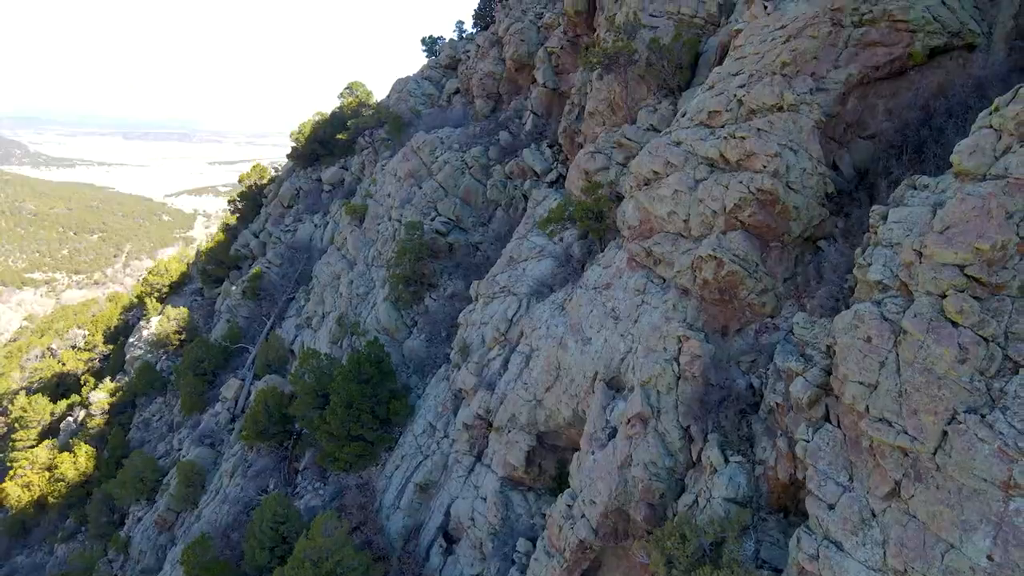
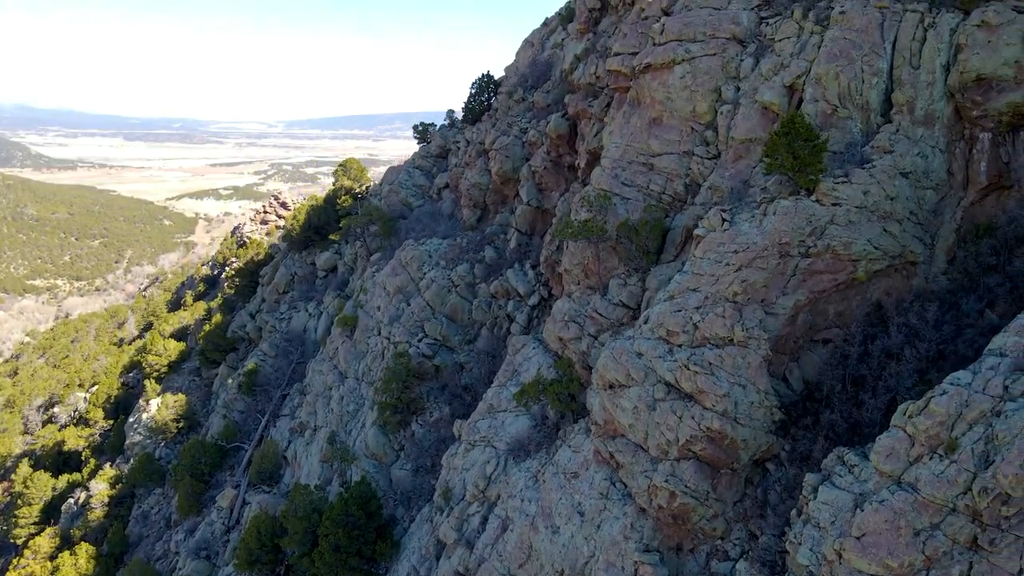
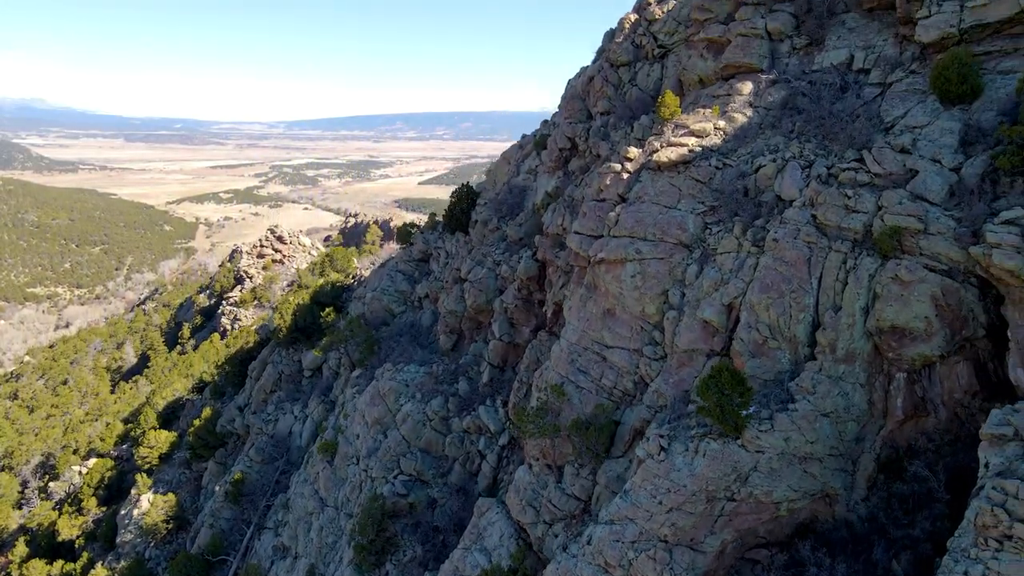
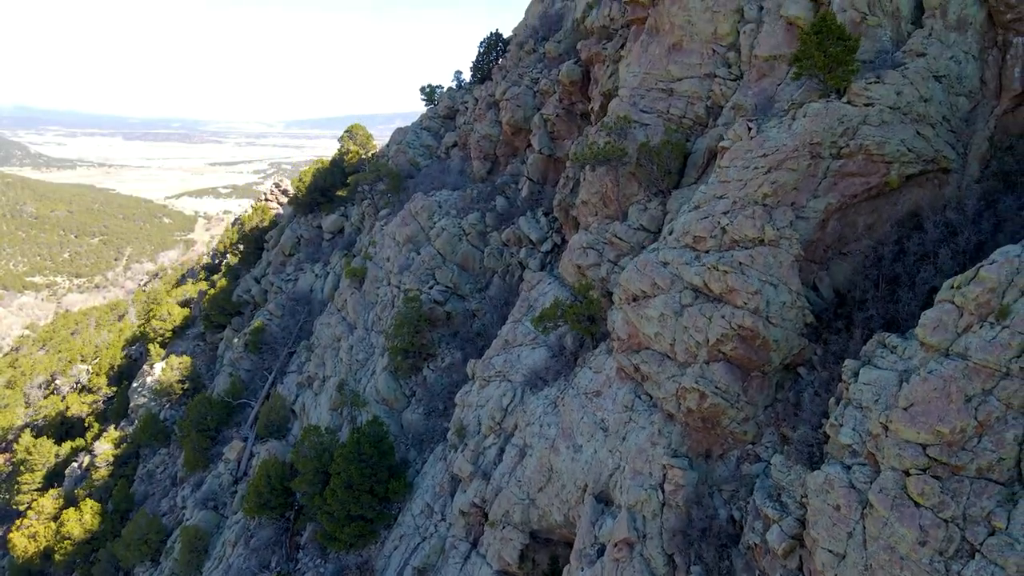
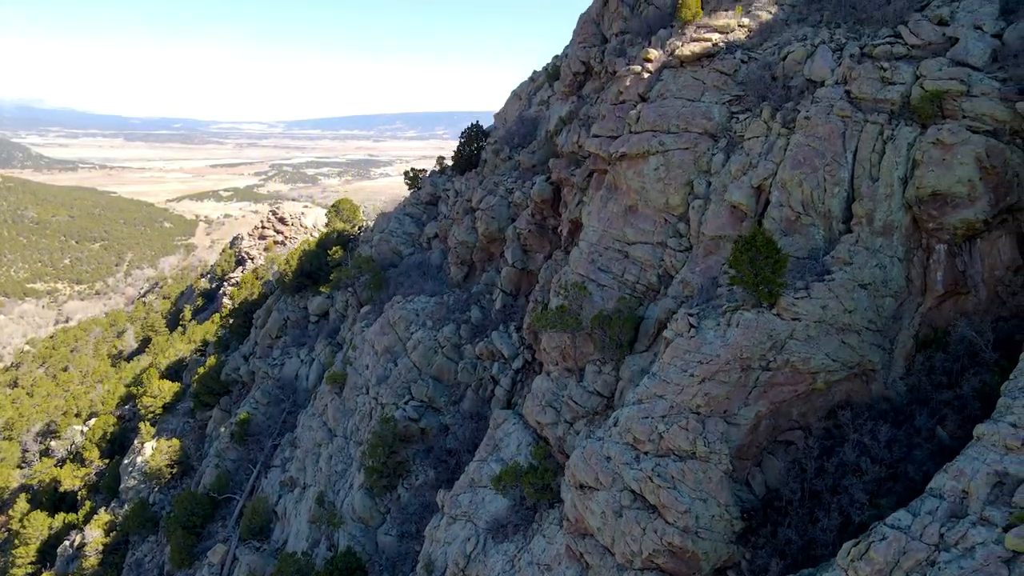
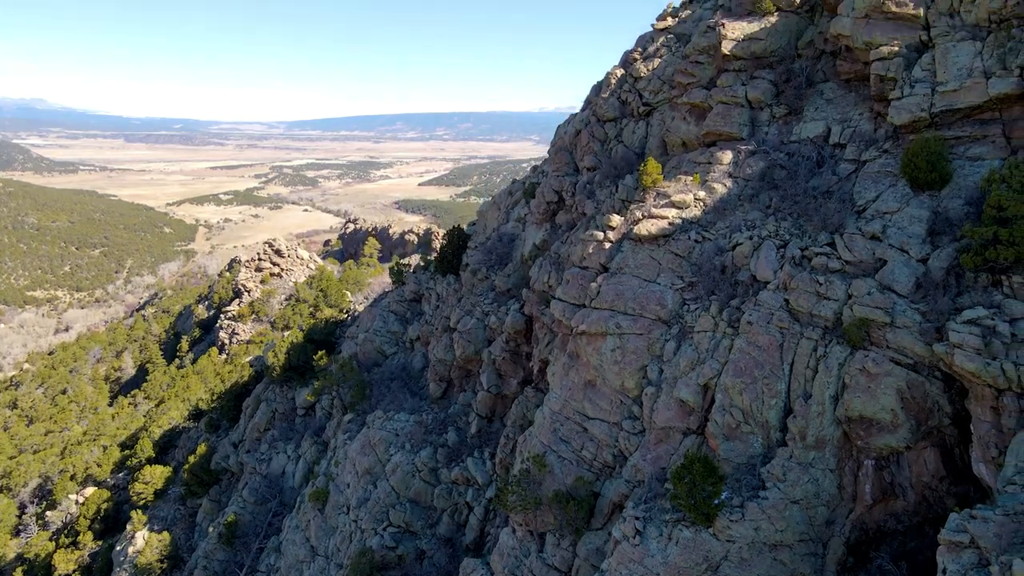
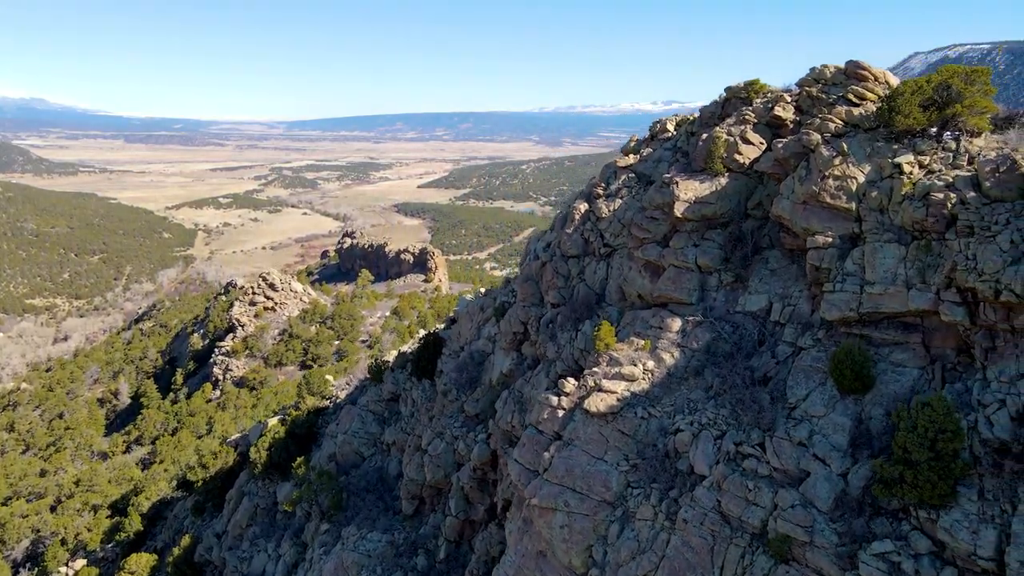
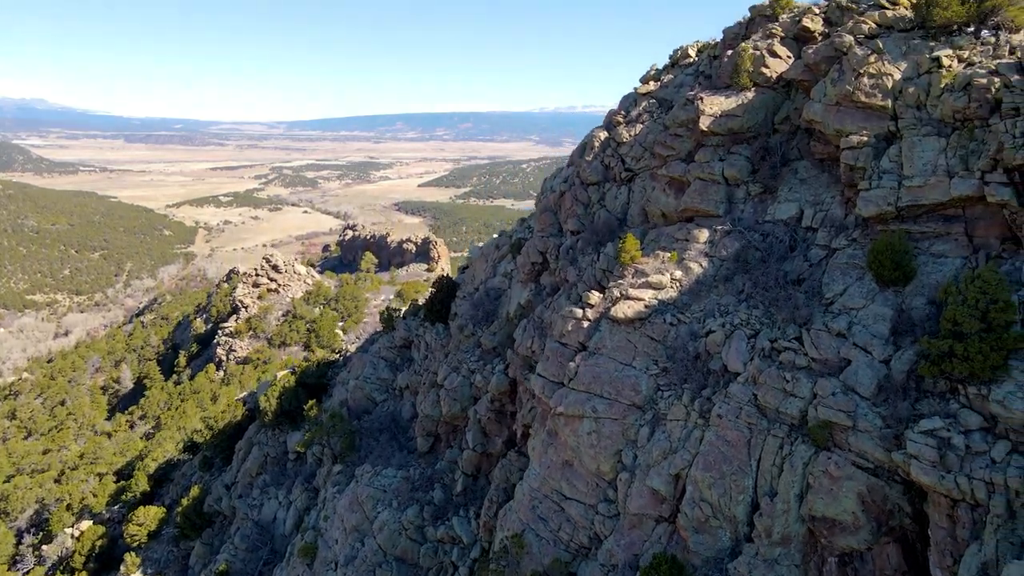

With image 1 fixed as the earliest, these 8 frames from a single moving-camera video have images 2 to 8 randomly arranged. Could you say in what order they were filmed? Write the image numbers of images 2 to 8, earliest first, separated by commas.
4, 2, 5, 3, 6, 8, 7
